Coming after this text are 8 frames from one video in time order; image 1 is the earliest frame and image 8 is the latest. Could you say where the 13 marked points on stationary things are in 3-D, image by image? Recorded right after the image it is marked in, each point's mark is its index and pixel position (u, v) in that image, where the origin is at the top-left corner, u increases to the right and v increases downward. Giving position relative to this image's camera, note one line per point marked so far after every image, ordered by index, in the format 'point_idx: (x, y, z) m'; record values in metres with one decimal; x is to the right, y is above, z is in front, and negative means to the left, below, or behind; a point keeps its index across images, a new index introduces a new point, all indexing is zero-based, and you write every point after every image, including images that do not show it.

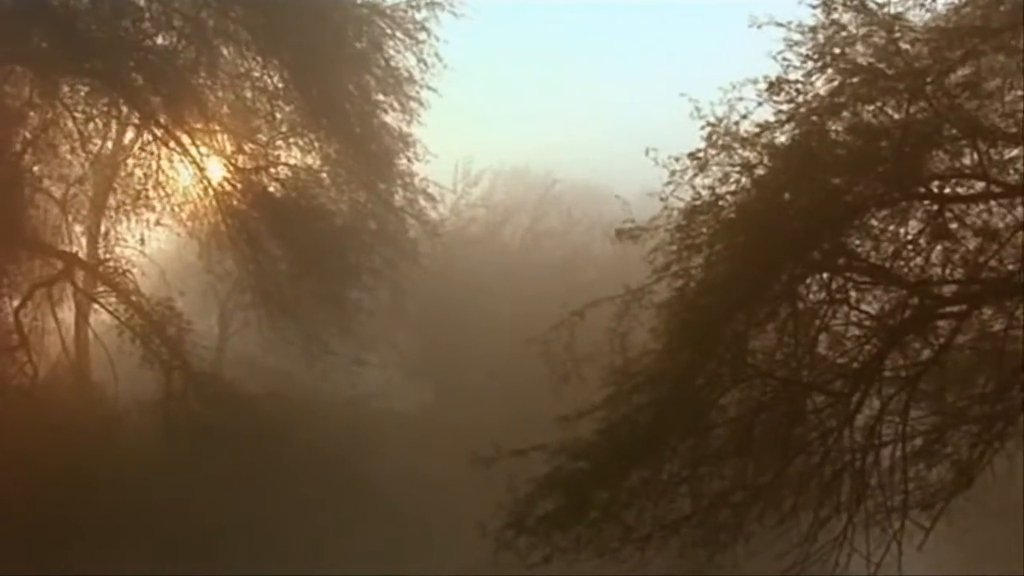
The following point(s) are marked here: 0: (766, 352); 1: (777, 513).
0: (+1.7, -0.4, +6.4) m
1: (+1.7, -1.5, +6.5) m
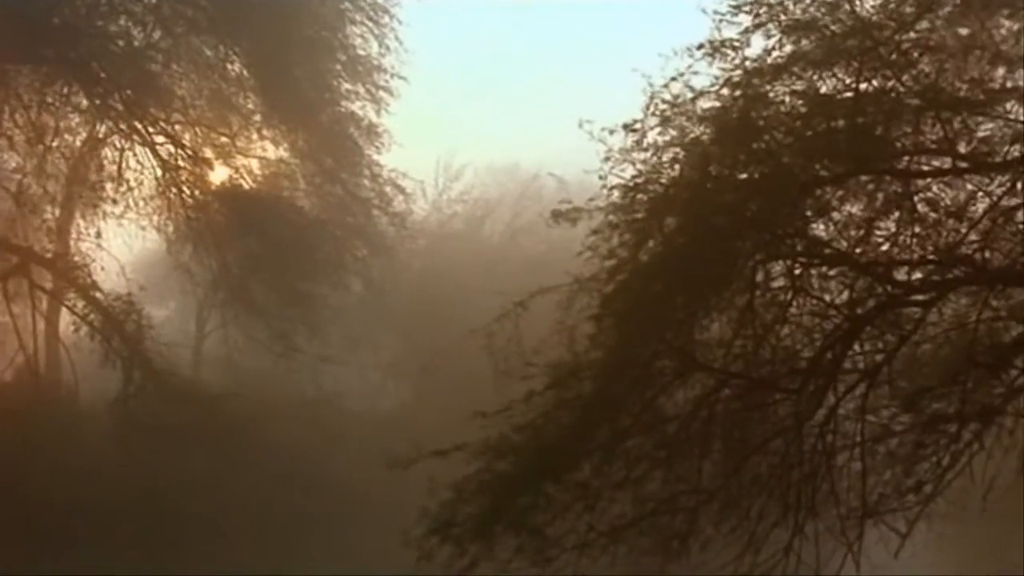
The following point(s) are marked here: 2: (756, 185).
0: (+1.2, -0.3, +5.9) m
1: (+1.3, -1.4, +6.0) m
2: (+1.4, +0.6, +5.6) m
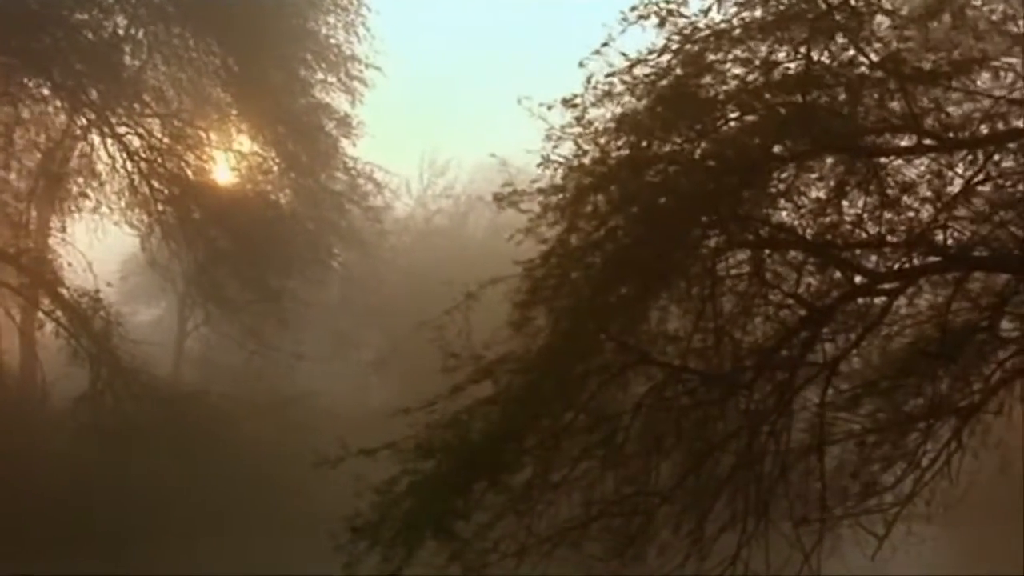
0: (+0.9, -0.3, +5.5) m
1: (+1.0, -1.4, +5.6) m
2: (+1.0, +0.6, +5.2) m
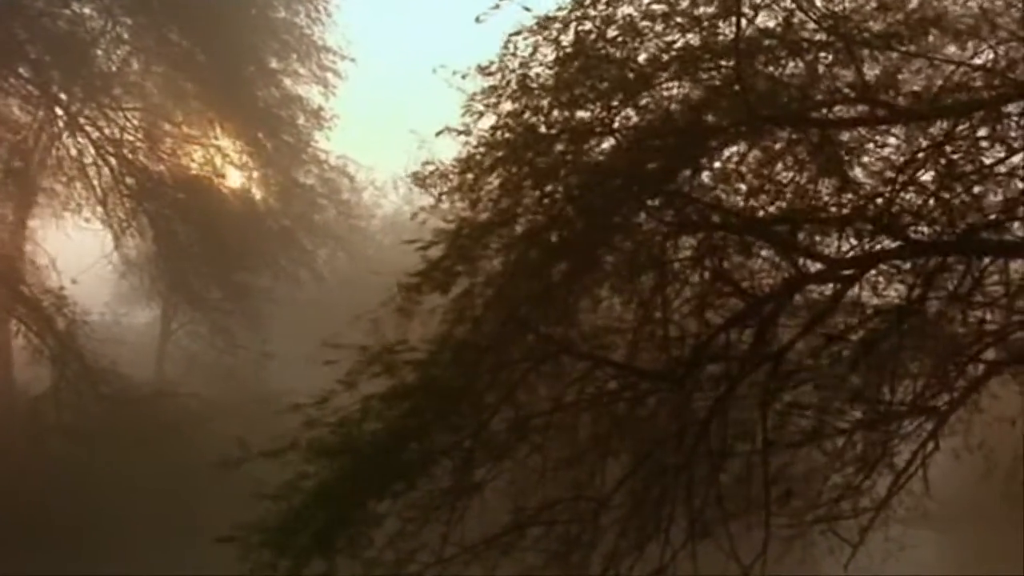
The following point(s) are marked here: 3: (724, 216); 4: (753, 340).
0: (+0.5, -0.2, +5.1) m
1: (+0.6, -1.3, +5.2) m
2: (+0.6, +0.7, +4.8) m
3: (+1.1, +0.3, +4.8) m
4: (+1.2, -0.3, +5.1) m
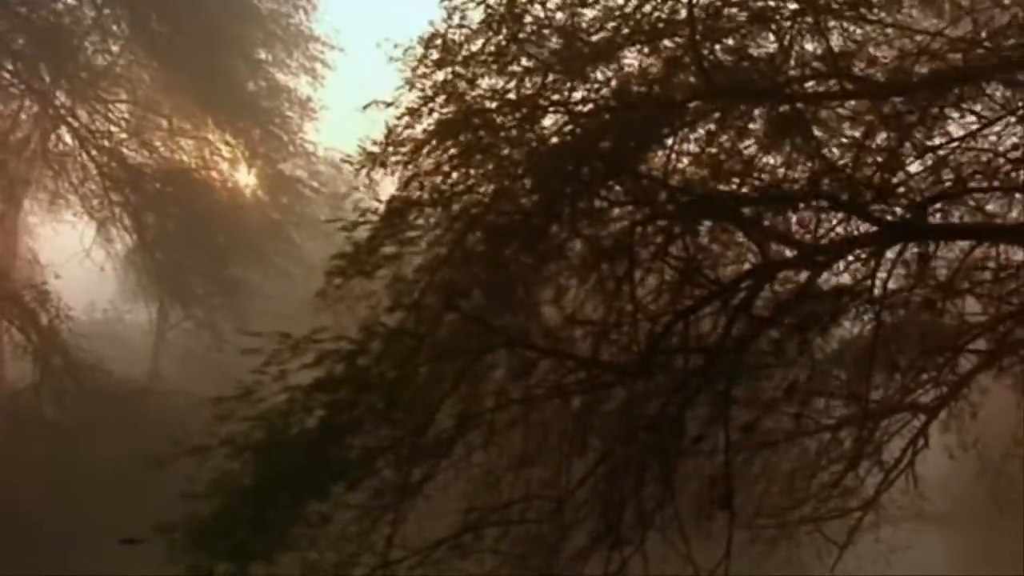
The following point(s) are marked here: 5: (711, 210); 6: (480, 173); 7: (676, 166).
0: (+0.3, -0.1, +4.8) m
1: (+0.3, -1.2, +4.9) m
2: (+0.4, +0.8, +4.5) m
3: (+0.8, +0.4, +4.5) m
4: (+1.0, -0.2, +4.8) m
5: (+0.9, +0.4, +4.6) m
6: (-0.1, +0.5, +4.6) m
7: (+0.8, +0.6, +4.7) m
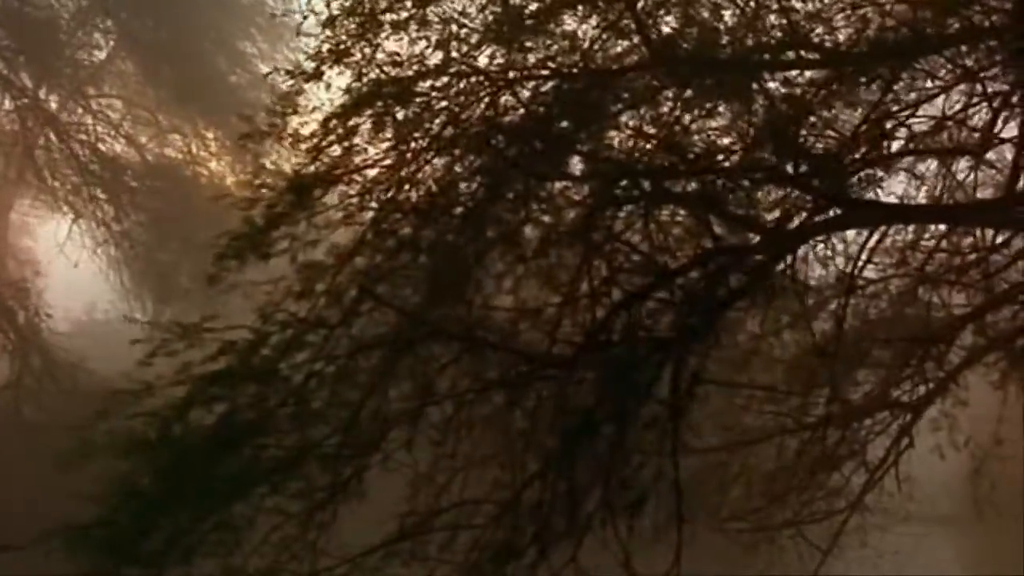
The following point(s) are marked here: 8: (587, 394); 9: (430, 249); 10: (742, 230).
0: (0.0, -0.1, +4.5) m
1: (+0.1, -1.2, +4.6) m
2: (+0.1, +0.8, +4.2) m
3: (+0.6, +0.5, +4.2) m
4: (+0.7, -0.2, +4.5) m
5: (+0.7, +0.4, +4.2) m
6: (-0.4, +0.6, +4.3) m
7: (+0.5, +0.6, +4.3) m
8: (+0.4, -0.5, +4.5) m
9: (-0.3, +0.2, +4.2) m
10: (+1.0, +0.3, +4.4) m
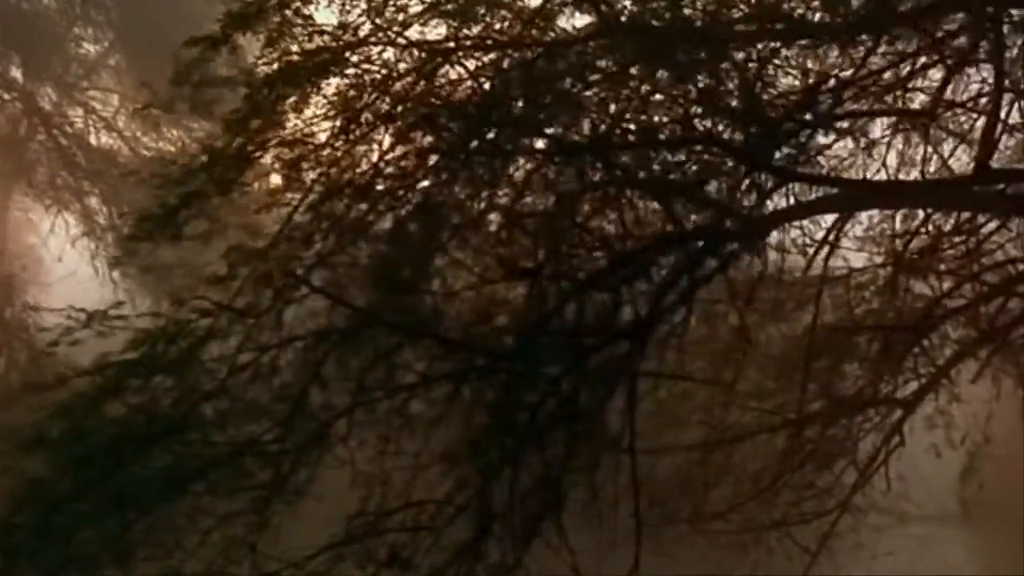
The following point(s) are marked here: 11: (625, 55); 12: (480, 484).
0: (-0.2, 0.0, +4.2) m
1: (-0.1, -1.1, +4.4) m
2: (-0.1, +0.9, +3.9) m
3: (+0.4, +0.5, +4.0) m
4: (+0.6, -0.1, +4.2) m
5: (+0.5, +0.5, +4.0) m
6: (-0.6, +0.6, +4.1) m
7: (+0.3, +0.7, +4.1) m
8: (+0.2, -0.4, +4.2) m
9: (-0.5, +0.2, +4.0) m
10: (+0.8, +0.3, +4.1) m
11: (+0.5, +1.0, +3.9) m
12: (-0.1, -0.9, +4.3) m
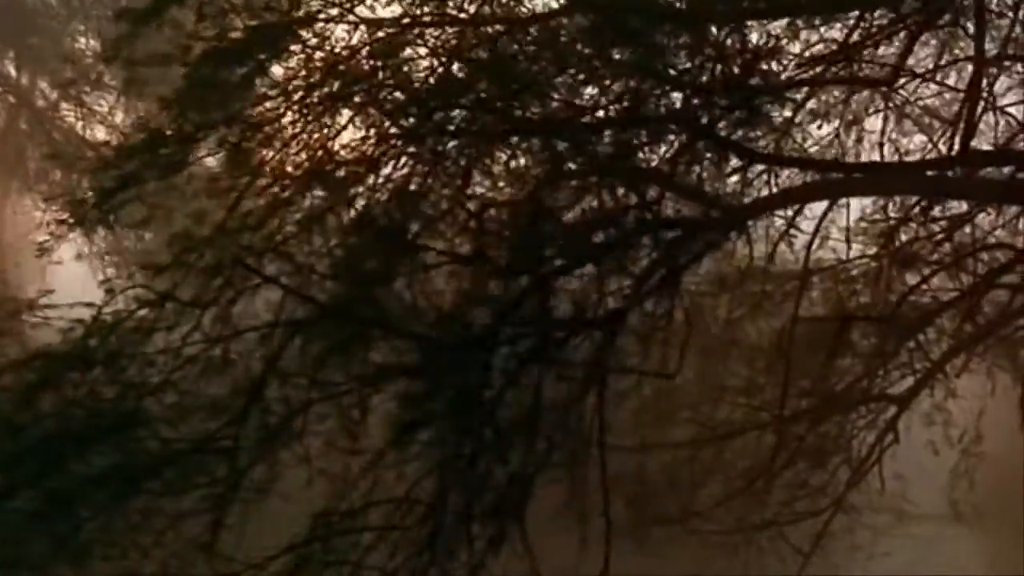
0: (-0.3, 0.0, +4.1) m
1: (-0.2, -1.1, +4.2) m
2: (-0.2, +0.9, +3.8) m
3: (+0.3, +0.6, +3.8) m
4: (+0.4, -0.1, +4.1) m
5: (+0.3, +0.5, +3.8) m
6: (-0.7, +0.7, +3.9) m
7: (+0.2, +0.7, +3.9) m
8: (+0.1, -0.4, +4.1) m
9: (-0.6, +0.2, +3.8) m
10: (+0.7, +0.4, +4.0) m
11: (+0.4, +1.0, +3.7) m
12: (-0.2, -0.8, +4.1) m
